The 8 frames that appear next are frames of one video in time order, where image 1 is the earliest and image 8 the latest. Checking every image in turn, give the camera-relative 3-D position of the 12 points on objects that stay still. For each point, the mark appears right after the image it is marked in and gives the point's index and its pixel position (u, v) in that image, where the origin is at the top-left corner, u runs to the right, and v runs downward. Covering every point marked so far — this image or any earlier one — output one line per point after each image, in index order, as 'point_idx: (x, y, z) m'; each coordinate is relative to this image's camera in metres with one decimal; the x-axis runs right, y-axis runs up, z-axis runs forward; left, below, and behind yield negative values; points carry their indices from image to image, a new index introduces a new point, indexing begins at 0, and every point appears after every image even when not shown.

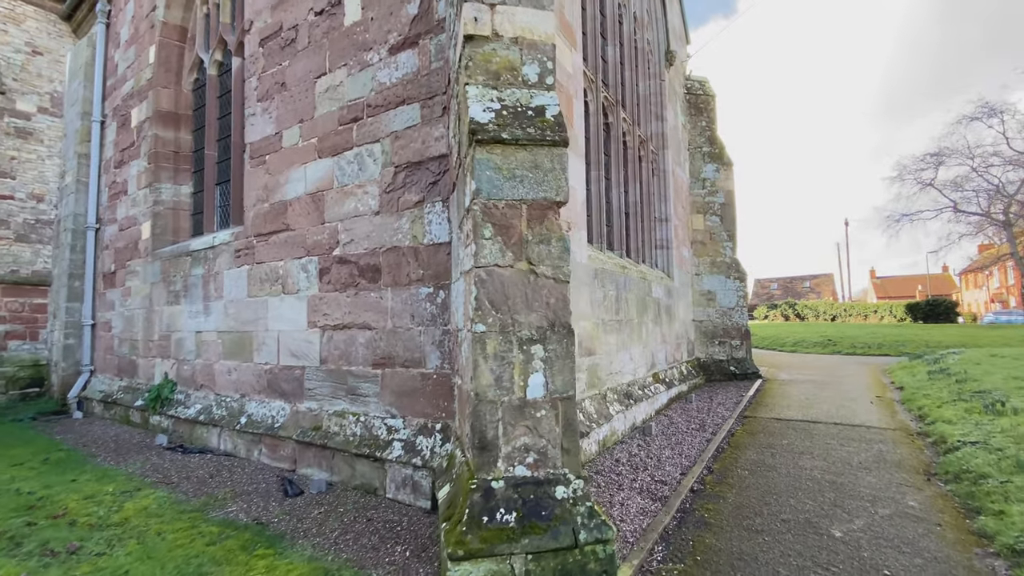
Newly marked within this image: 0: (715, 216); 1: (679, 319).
0: (+4.4, +1.5, +10.1) m
1: (+3.1, -0.6, +8.6) m
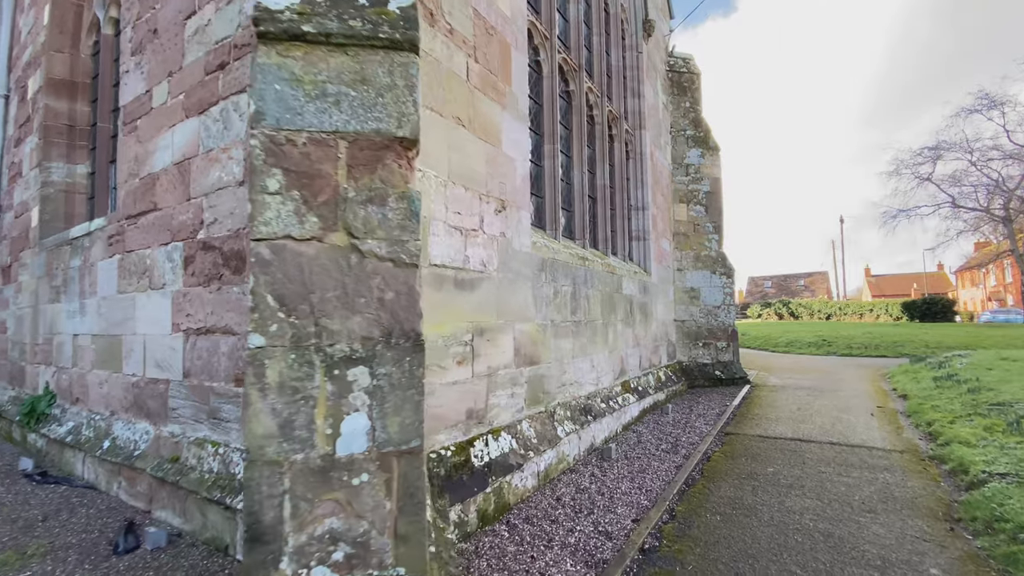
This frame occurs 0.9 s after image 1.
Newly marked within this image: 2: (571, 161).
0: (+3.7, +1.6, +9.1) m
1: (+2.4, -0.5, +7.7) m
2: (+0.7, +1.6, +5.7) m
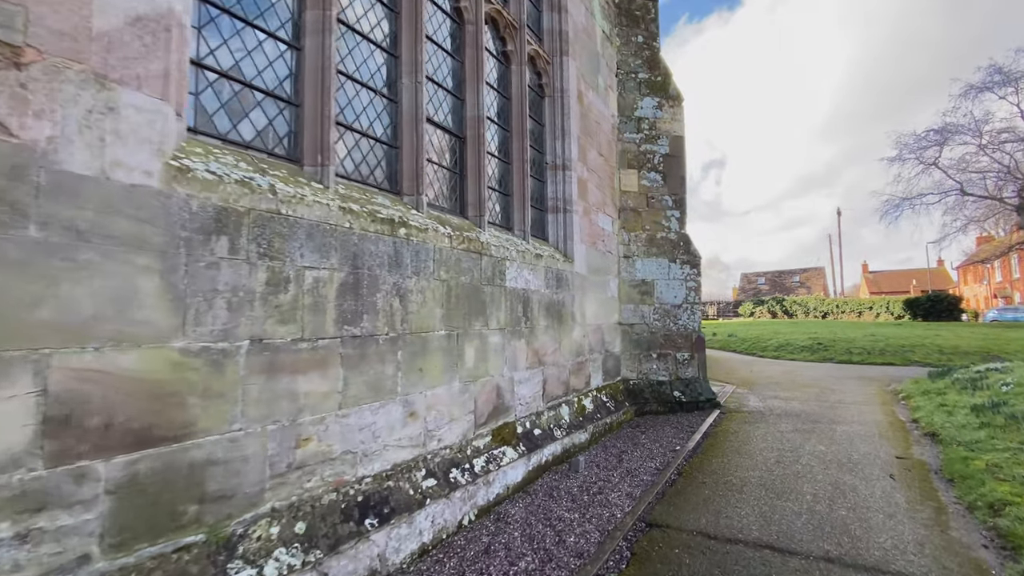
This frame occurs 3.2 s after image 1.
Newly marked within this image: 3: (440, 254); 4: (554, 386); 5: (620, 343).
0: (+2.1, +1.7, +6.9) m
1: (+0.8, -0.4, +5.4) m
2: (-0.8, +1.6, +3.4) m
3: (-0.5, +0.2, +3.3) m
4: (+0.4, -1.0, +4.7) m
5: (+1.5, -0.8, +6.3) m
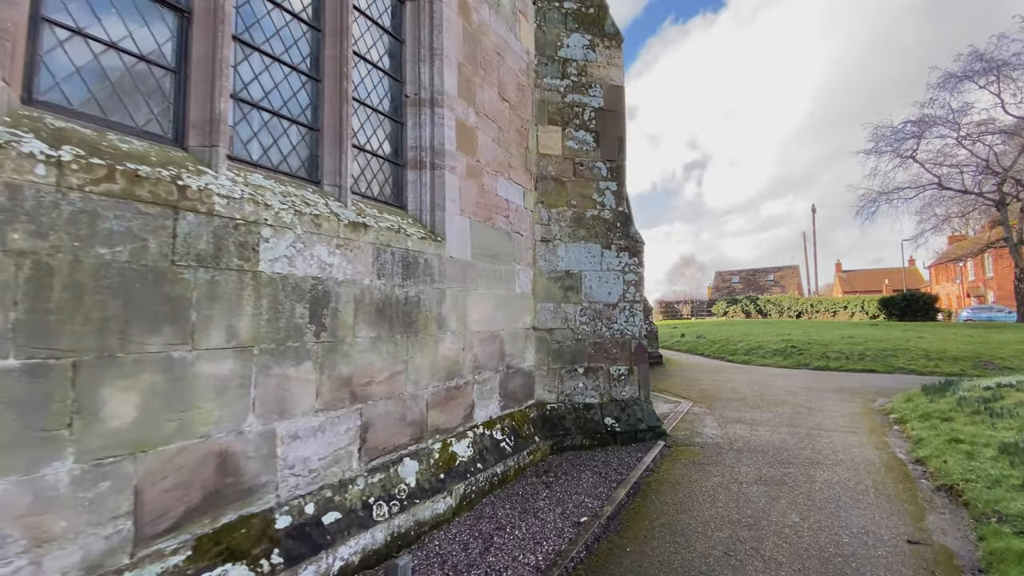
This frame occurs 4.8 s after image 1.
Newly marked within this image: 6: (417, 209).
0: (+0.8, +1.8, +5.2) m
1: (-0.4, -0.4, +3.8) m
2: (-2.0, +1.7, +1.7) m
3: (-1.7, +0.3, +1.6) m
4: (-0.8, -0.9, +3.0) m
5: (+0.2, -0.7, +4.7) m
6: (-0.7, +0.6, +3.6) m
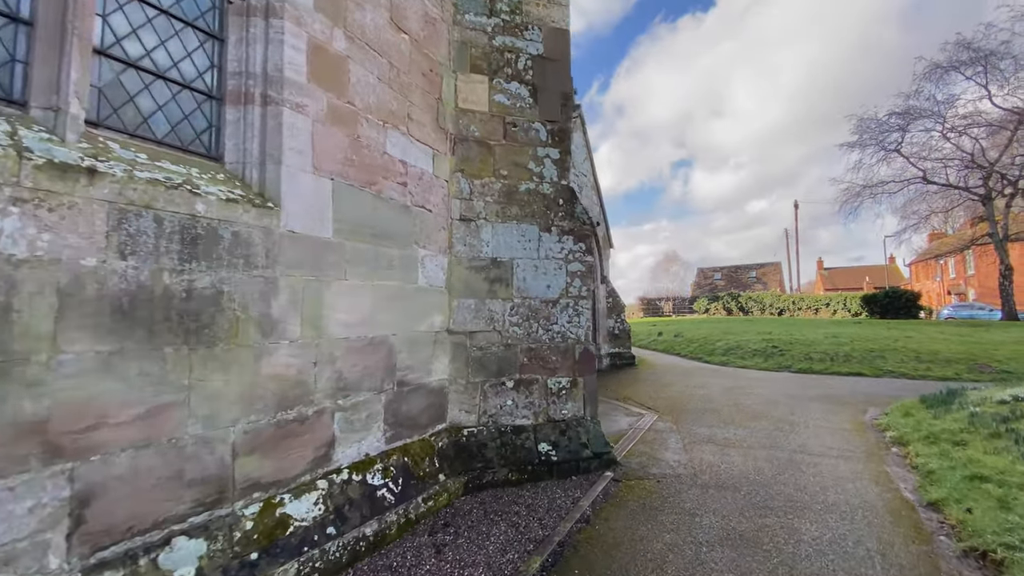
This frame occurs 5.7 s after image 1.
0: (+0.1, +1.8, +4.2) m
1: (-1.1, -0.3, +2.7) m
2: (-2.6, +1.8, +0.6) m
3: (-2.3, +0.4, +0.5) m
4: (-1.5, -0.9, +2.0) m
5: (-0.5, -0.7, +3.7) m
6: (-1.4, +0.7, +2.6) m
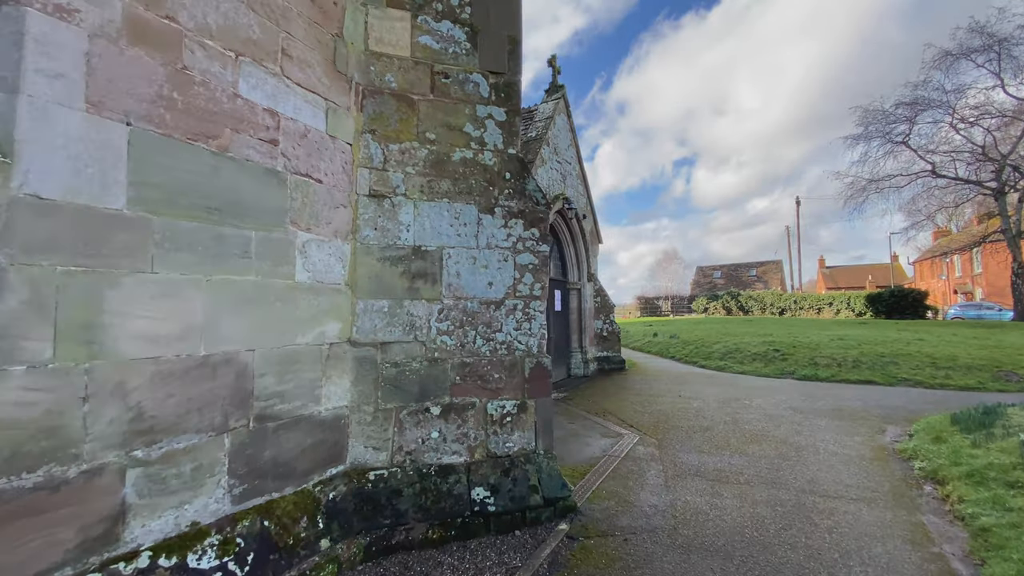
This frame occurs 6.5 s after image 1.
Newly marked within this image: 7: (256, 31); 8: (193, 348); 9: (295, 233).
0: (-0.4, +1.9, +3.3) m
1: (-1.6, -0.3, +1.8) m
2: (-3.1, +1.8, -0.3) m
3: (-2.8, +0.4, -0.4) m
4: (-2.0, -0.9, +1.1) m
5: (-1.0, -0.6, +2.8) m
6: (-1.9, +0.7, +1.7) m
7: (-1.3, +1.3, +2.5) m
8: (-1.4, -0.3, +2.1) m
9: (-1.2, +0.3, +2.5) m
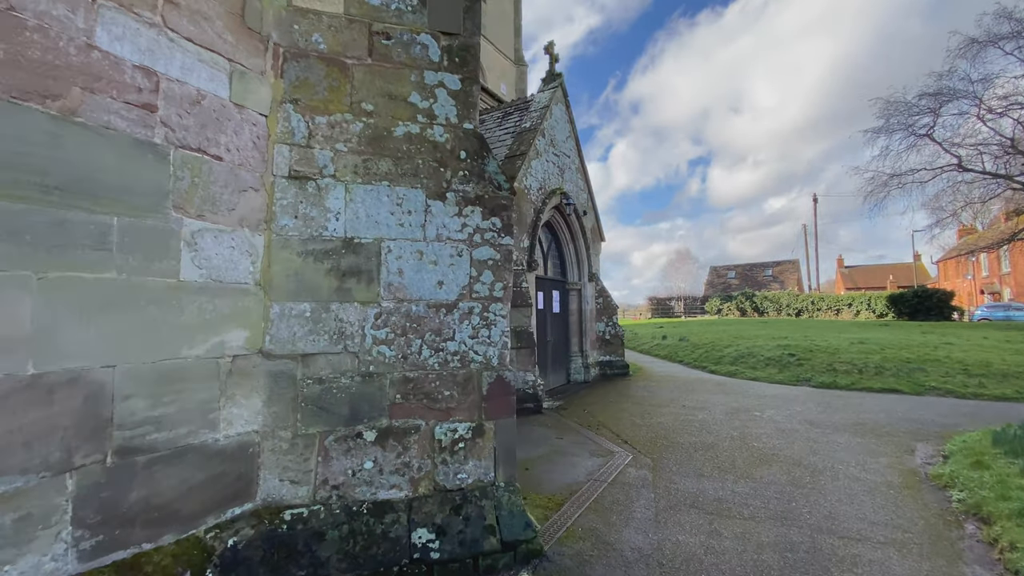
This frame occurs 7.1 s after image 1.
0: (-0.7, +1.9, +2.8) m
1: (-1.9, -0.3, +1.4) m
2: (-3.5, +1.8, -0.7) m
3: (-3.1, +0.4, -0.9) m
4: (-2.3, -0.9, +0.6) m
5: (-1.2, -0.6, +2.3) m
6: (-2.2, +0.7, +1.2) m
7: (-1.6, +1.3, +2.0) m
8: (-1.7, -0.3, +1.7) m
9: (-1.4, +0.3, +2.0) m
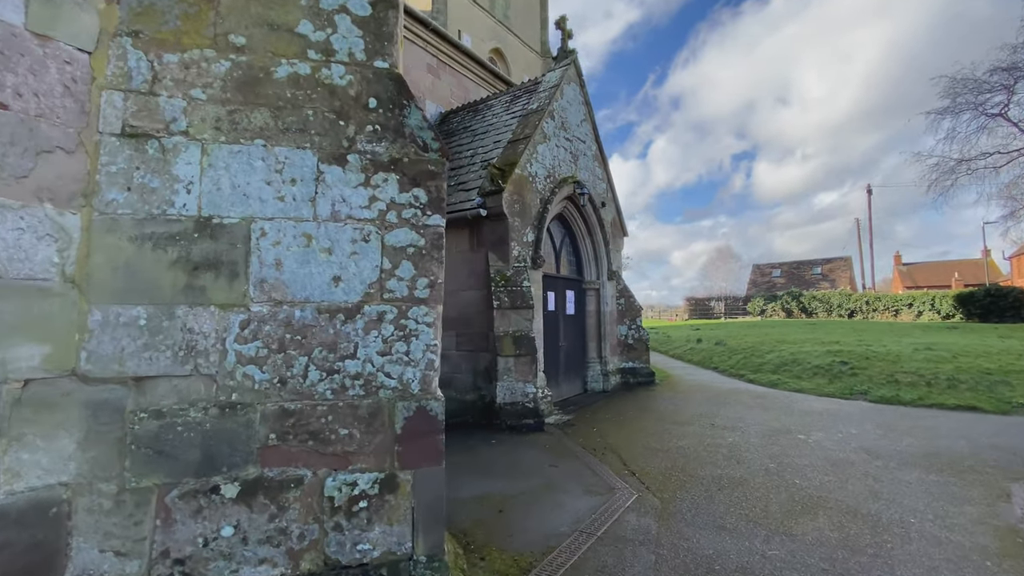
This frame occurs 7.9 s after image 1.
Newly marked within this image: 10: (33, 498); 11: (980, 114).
0: (-1.0, +1.9, +2.1) m
1: (-2.3, -0.3, +0.8) m
2: (-4.0, +1.8, -1.2) m
3: (-3.7, +0.4, -1.3) m
4: (-2.7, -0.8, +0.1) m
5: (-1.6, -0.6, +1.7) m
6: (-2.6, +0.7, +0.7) m
7: (-1.9, +1.3, +1.4) m
8: (-2.1, -0.3, +1.1) m
9: (-1.8, +0.3, +1.4) m
10: (-1.6, -0.7, +1.6) m
11: (+17.1, +6.4, +17.1) m
